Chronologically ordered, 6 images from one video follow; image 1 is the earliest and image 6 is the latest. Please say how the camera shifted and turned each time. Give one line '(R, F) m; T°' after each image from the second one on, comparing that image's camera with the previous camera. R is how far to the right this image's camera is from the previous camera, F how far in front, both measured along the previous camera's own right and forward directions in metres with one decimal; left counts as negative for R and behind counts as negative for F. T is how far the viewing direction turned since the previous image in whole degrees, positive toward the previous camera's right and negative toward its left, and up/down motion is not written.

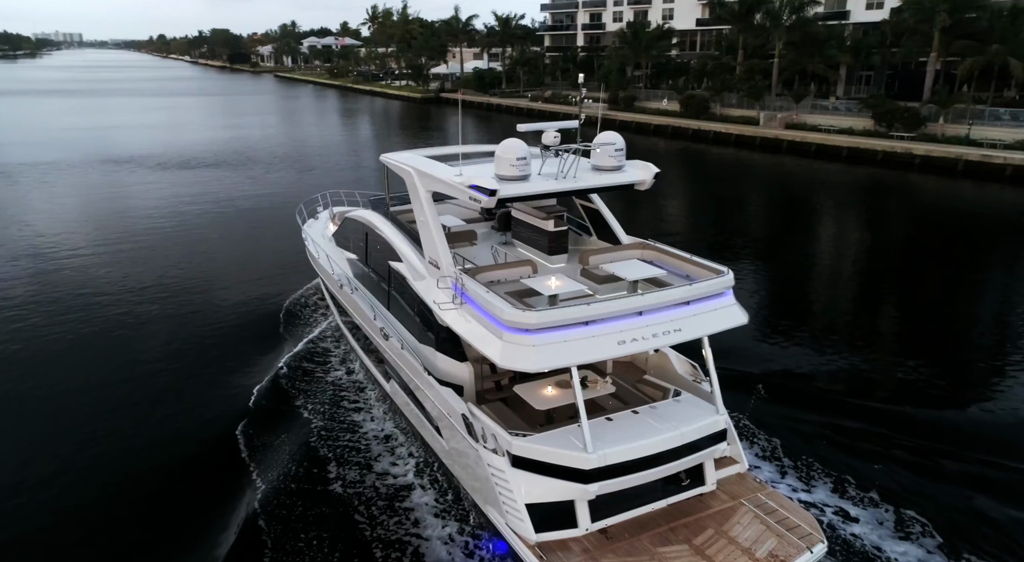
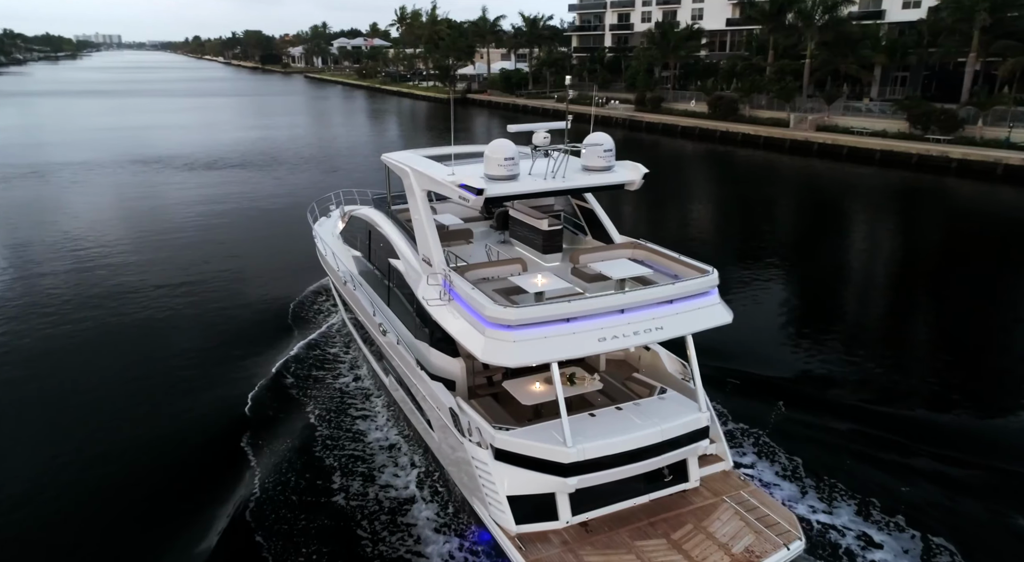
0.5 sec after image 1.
(+0.4, -0.1) m; -2°
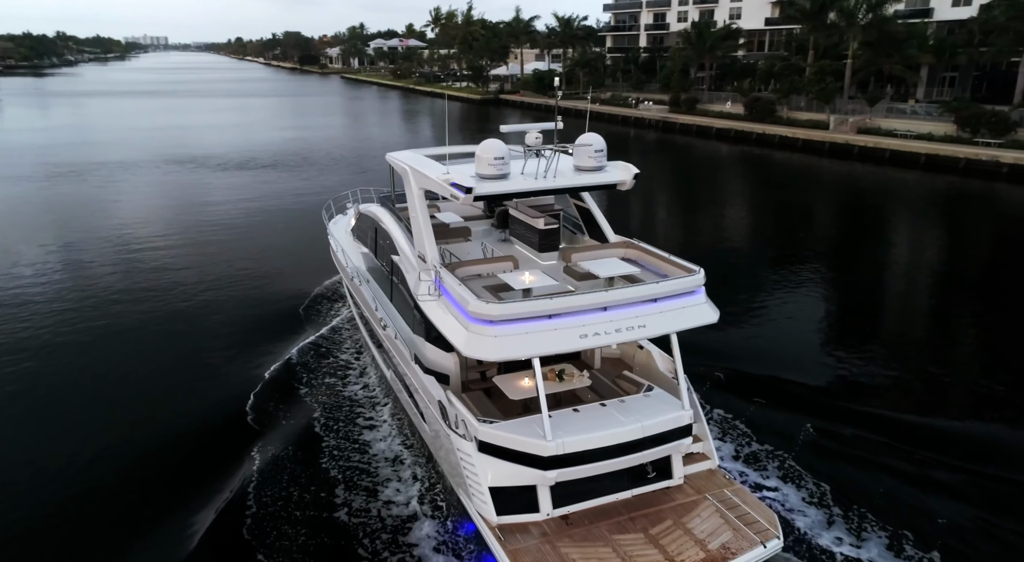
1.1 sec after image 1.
(+0.4, -0.1) m; -2°
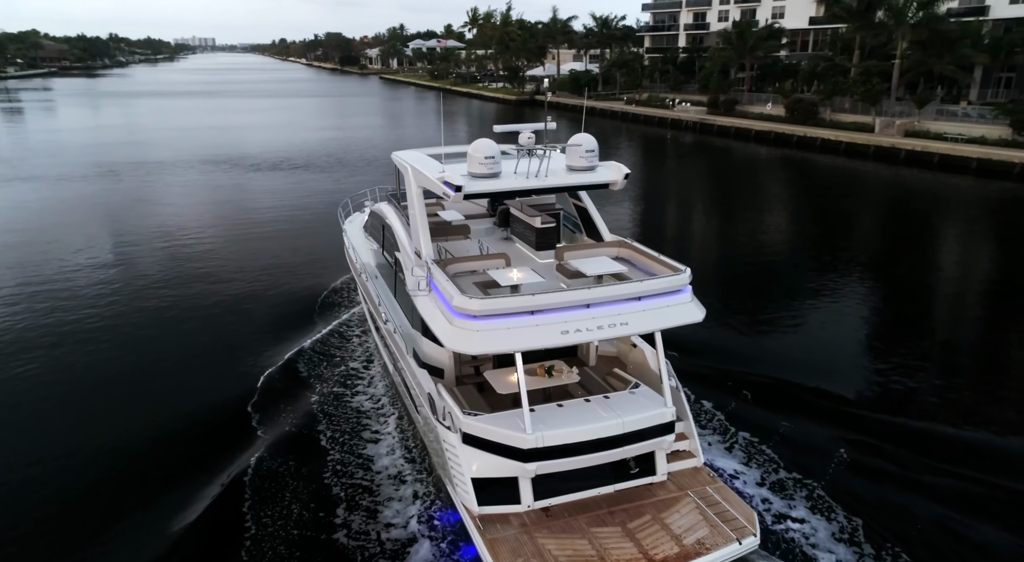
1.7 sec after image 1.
(+0.5, -0.2) m; -2°
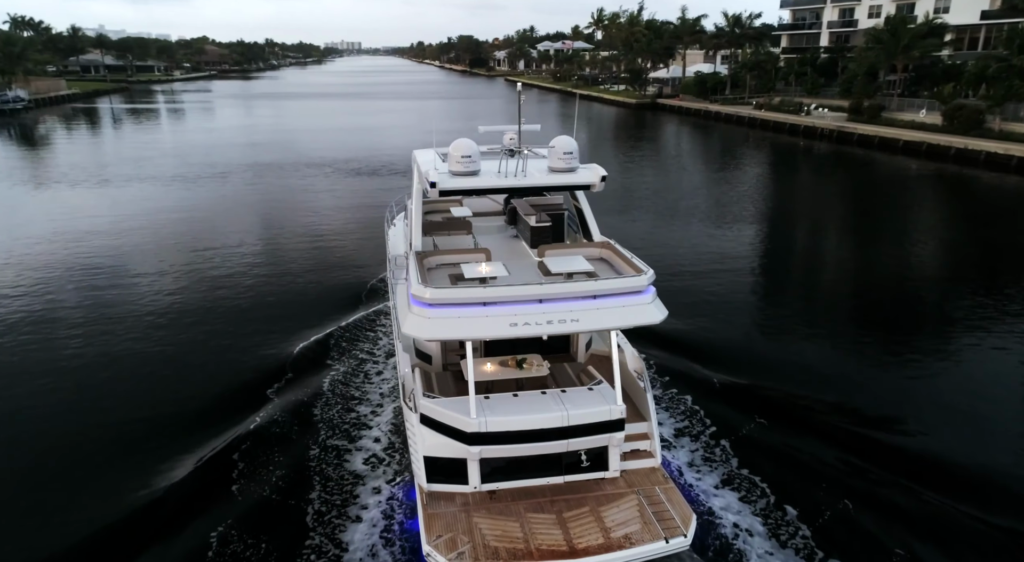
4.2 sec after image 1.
(+1.5, -0.3) m; -8°
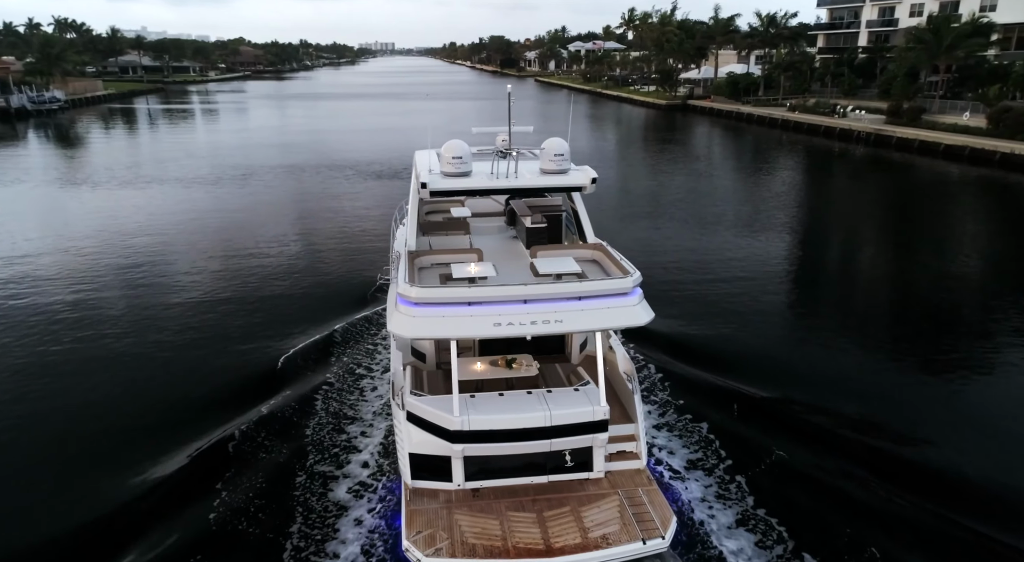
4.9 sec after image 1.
(+0.4, -0.1) m; -2°
